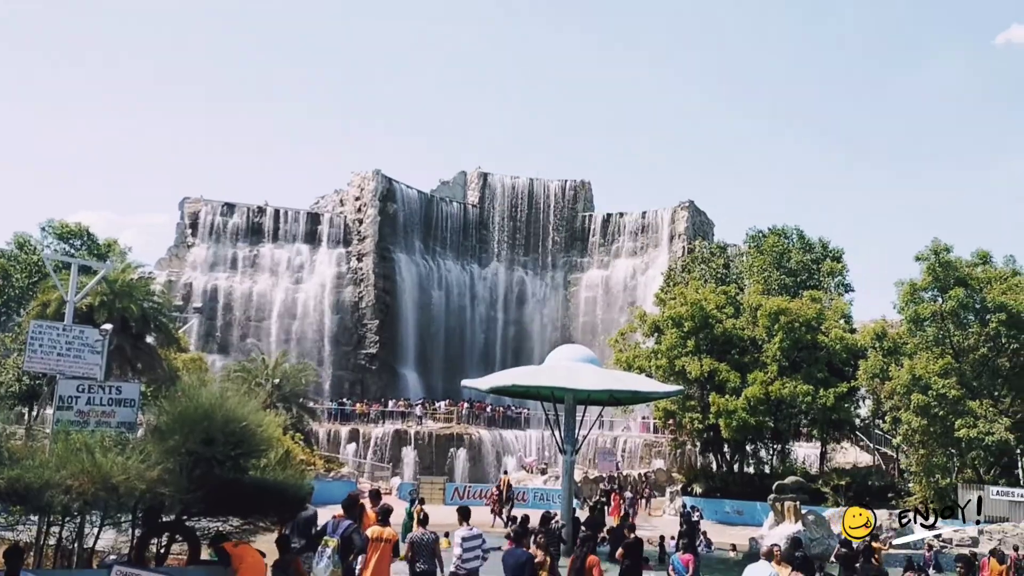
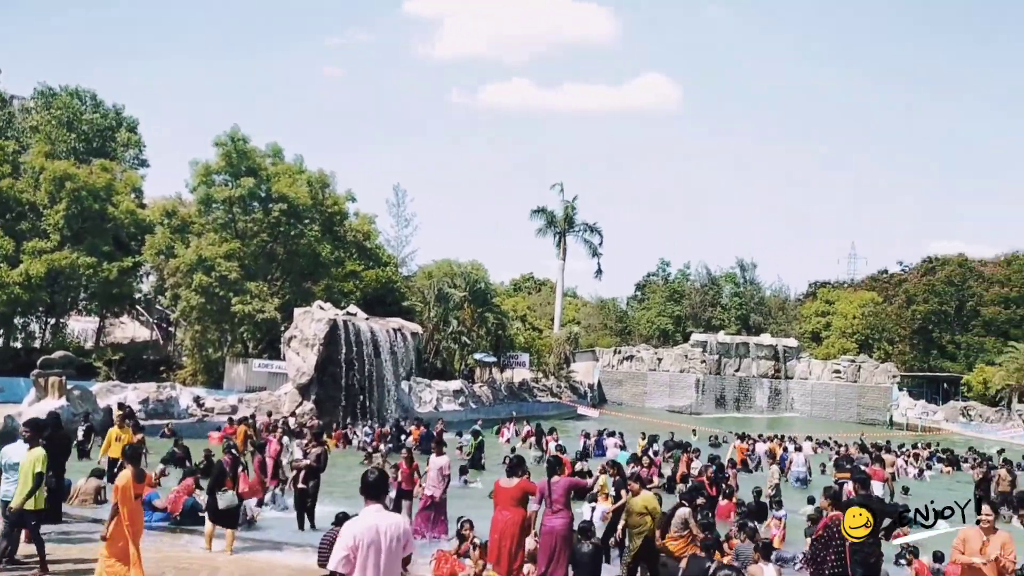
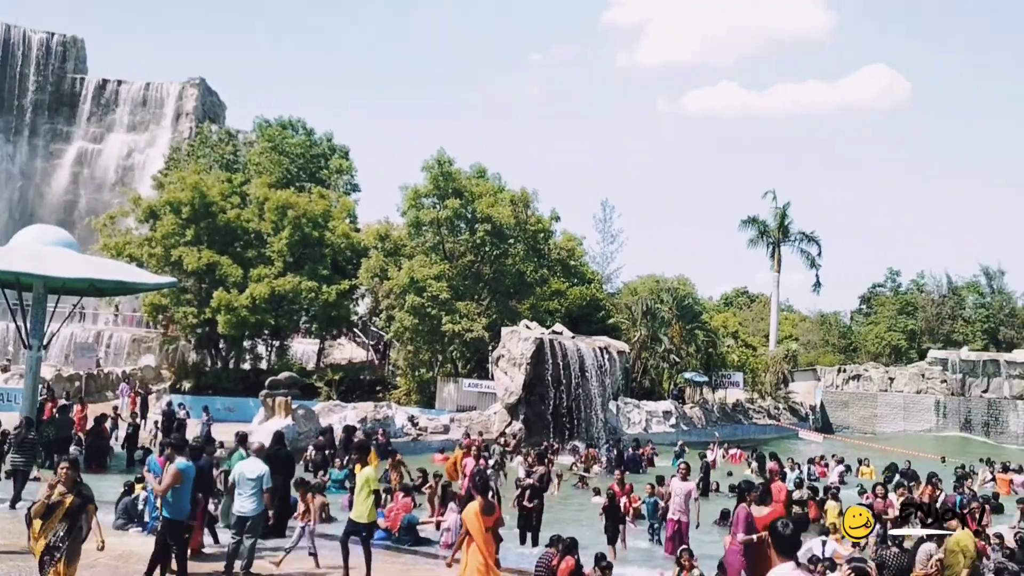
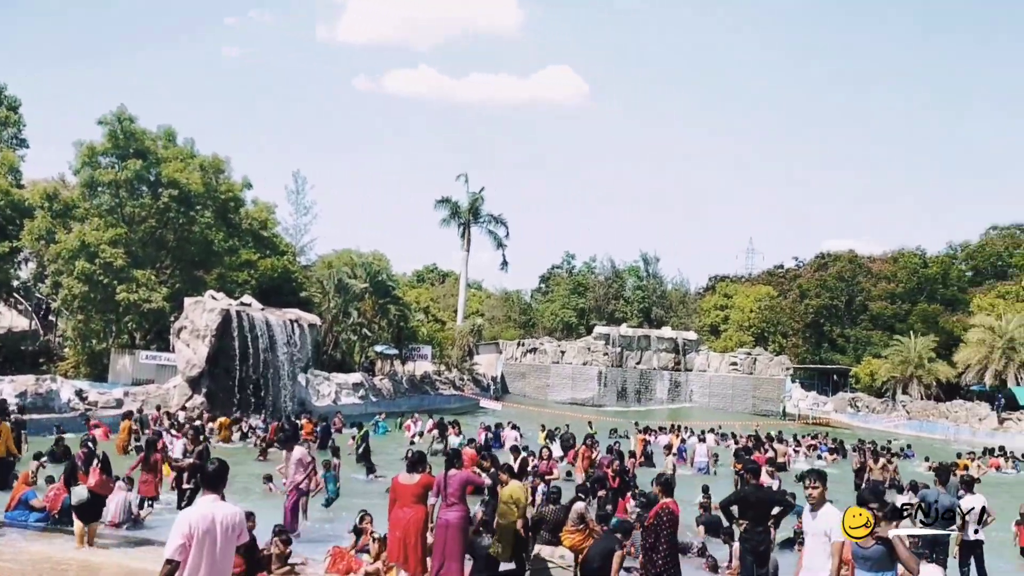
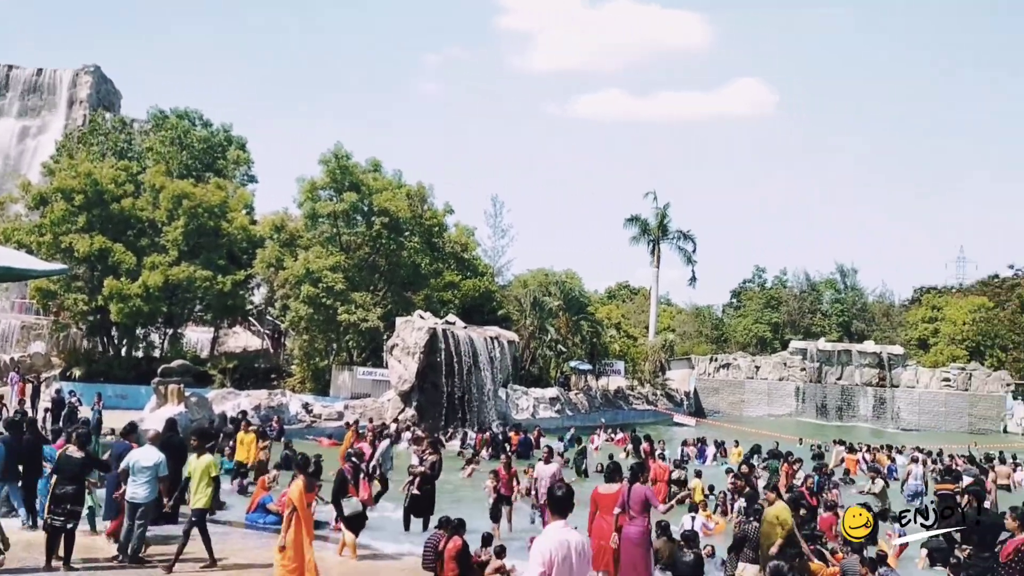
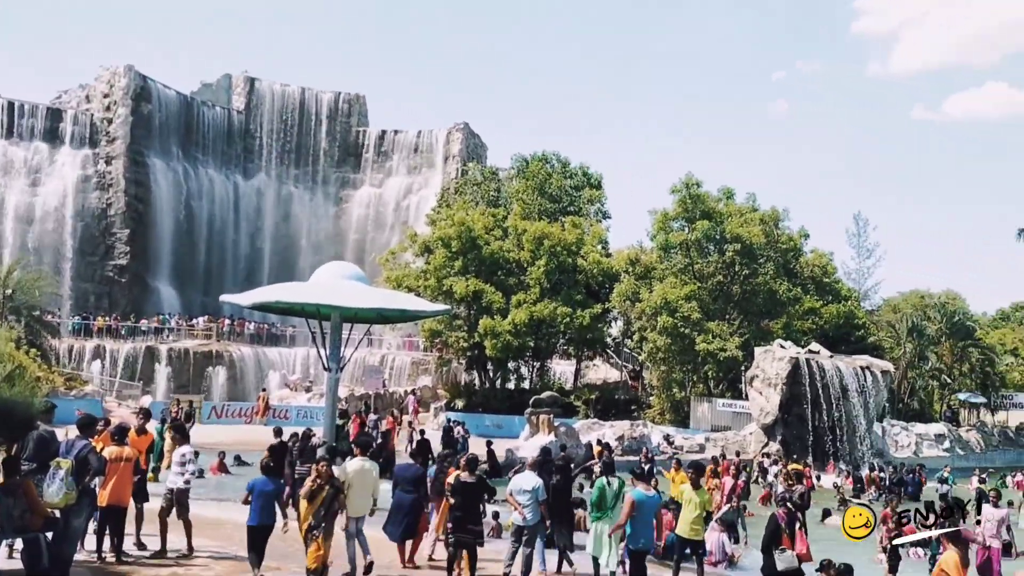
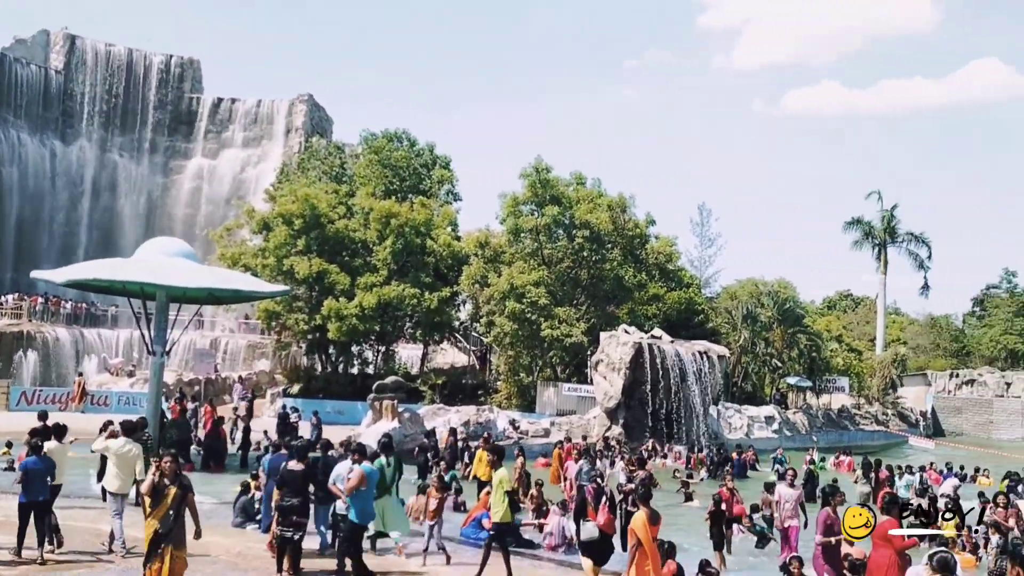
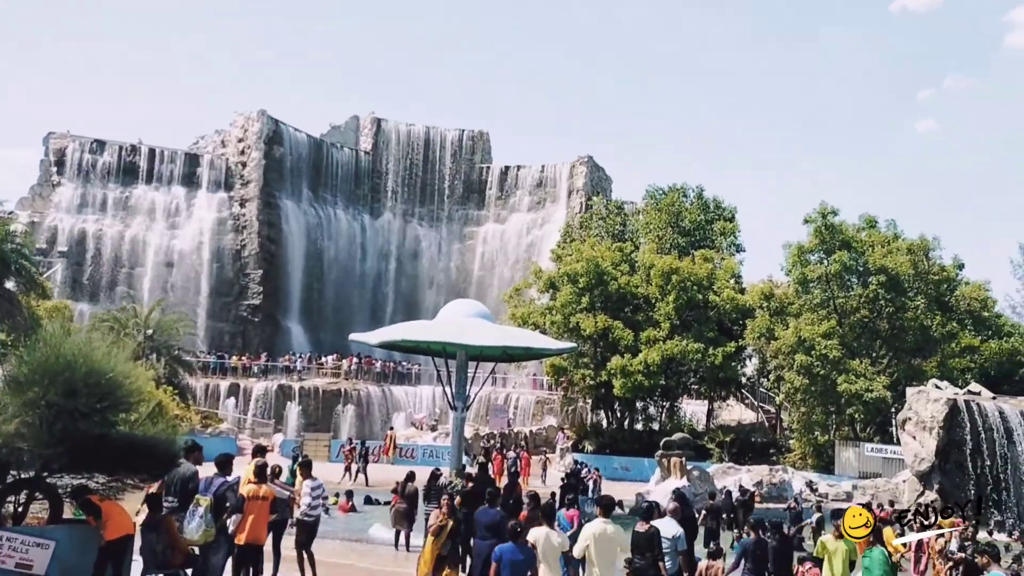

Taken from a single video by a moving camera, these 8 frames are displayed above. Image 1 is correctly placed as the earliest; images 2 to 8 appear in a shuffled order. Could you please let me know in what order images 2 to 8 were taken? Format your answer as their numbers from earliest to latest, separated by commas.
8, 6, 7, 3, 5, 2, 4
